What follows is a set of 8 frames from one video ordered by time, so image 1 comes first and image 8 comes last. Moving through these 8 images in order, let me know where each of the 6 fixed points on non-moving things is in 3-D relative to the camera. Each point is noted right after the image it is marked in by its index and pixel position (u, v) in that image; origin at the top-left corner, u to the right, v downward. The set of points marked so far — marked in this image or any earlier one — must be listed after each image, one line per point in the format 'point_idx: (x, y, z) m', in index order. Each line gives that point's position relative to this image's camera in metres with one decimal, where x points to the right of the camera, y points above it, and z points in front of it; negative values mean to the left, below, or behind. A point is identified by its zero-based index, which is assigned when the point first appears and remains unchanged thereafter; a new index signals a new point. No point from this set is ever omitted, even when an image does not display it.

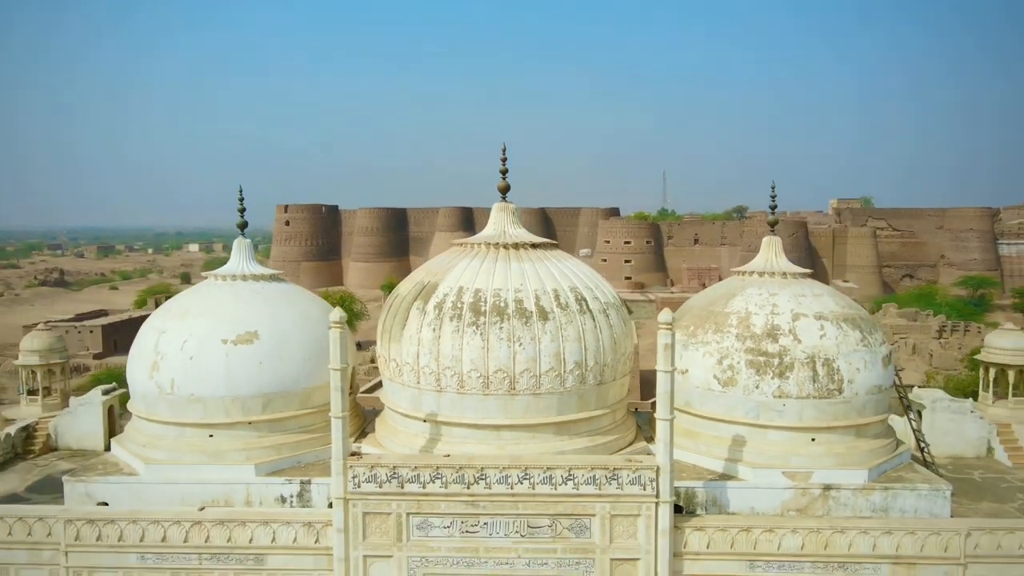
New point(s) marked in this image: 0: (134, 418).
0: (-3.9, -1.3, +7.4) m
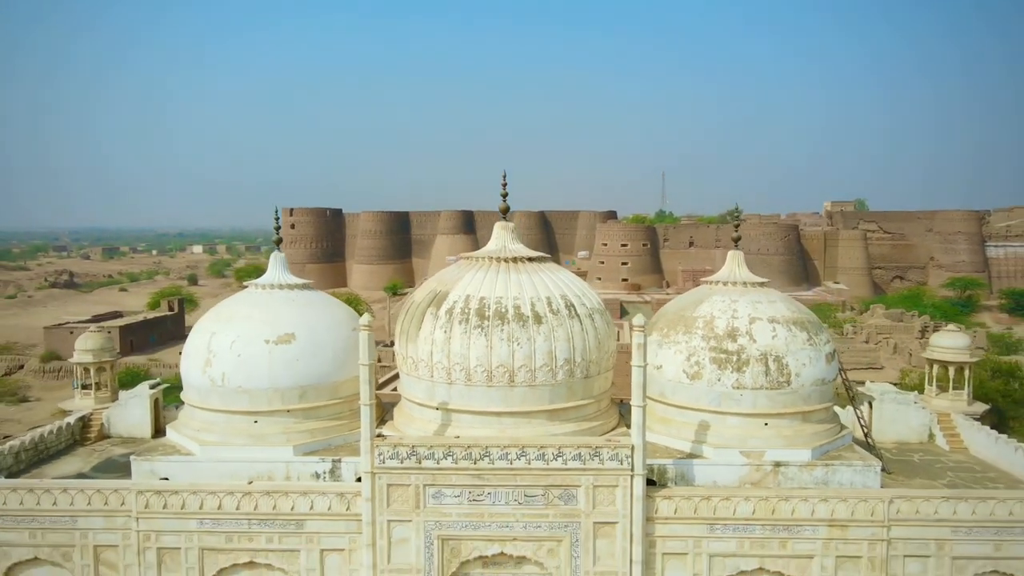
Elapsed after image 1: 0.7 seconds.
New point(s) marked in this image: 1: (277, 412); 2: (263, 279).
0: (-3.9, -1.4, +8.6) m
1: (-2.7, -1.4, +8.2) m
2: (-3.2, +0.1, +9.2) m
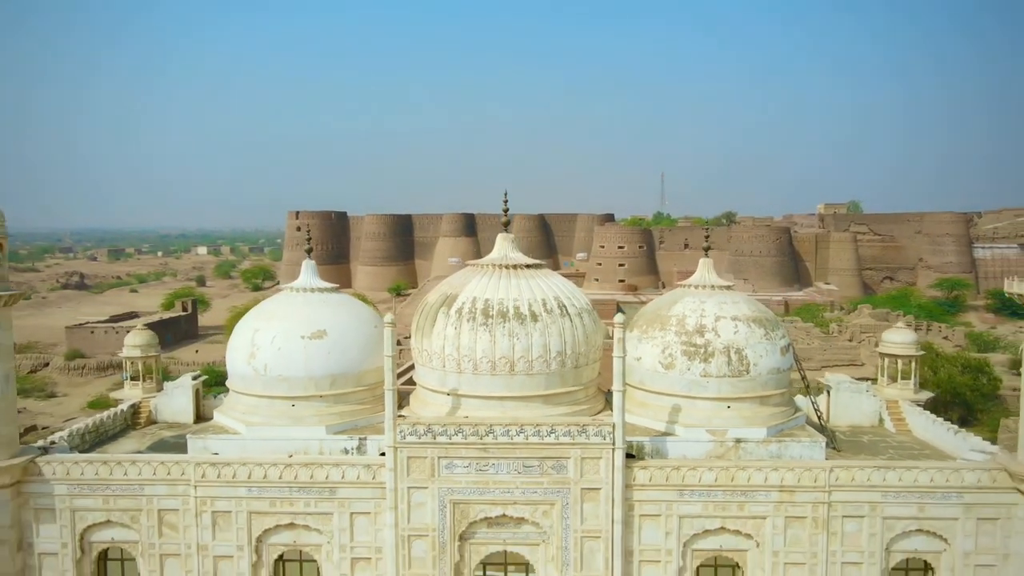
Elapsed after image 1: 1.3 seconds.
0: (-3.9, -1.5, +10.0) m
1: (-2.7, -1.5, +9.6) m
2: (-3.2, +0.1, +10.6) m
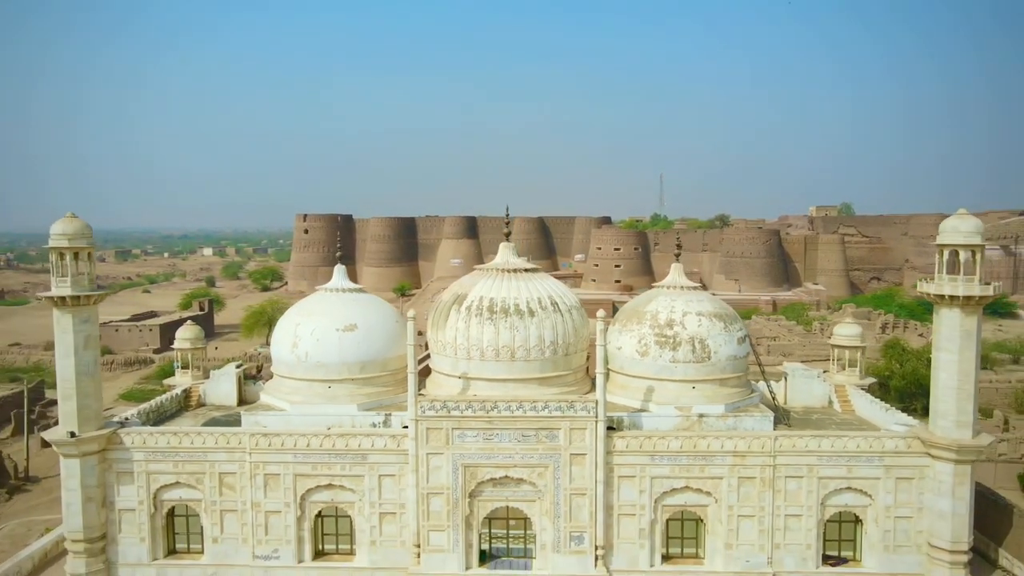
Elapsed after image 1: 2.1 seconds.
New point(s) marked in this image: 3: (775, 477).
0: (-3.9, -1.5, +11.8) m
1: (-2.7, -1.5, +11.4) m
2: (-3.2, +0.1, +12.4) m
3: (+3.9, -2.8, +10.4) m
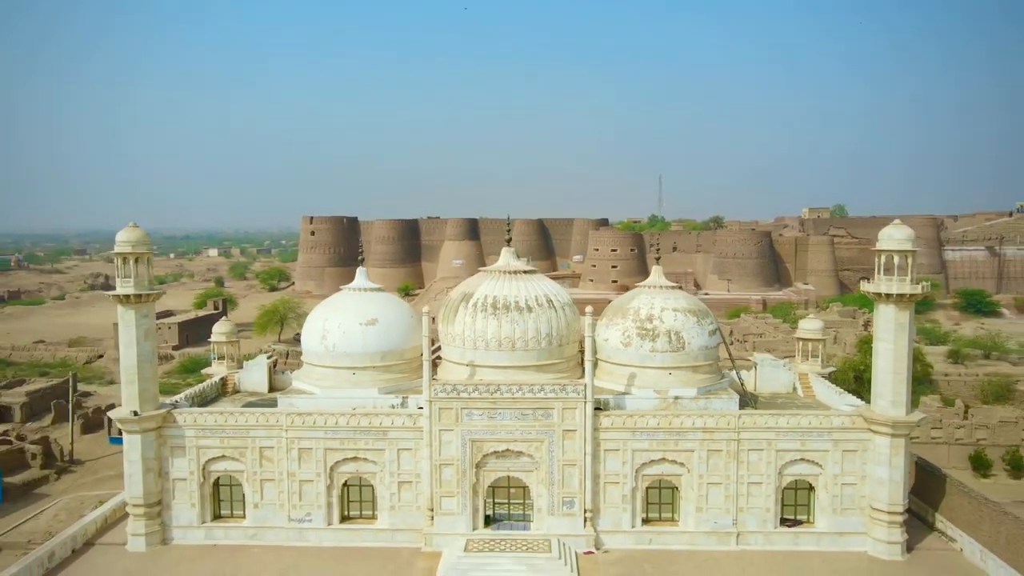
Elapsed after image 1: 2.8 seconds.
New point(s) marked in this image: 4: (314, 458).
0: (-3.9, -1.5, +13.5) m
1: (-2.7, -1.5, +13.1) m
2: (-3.2, +0.1, +14.1) m
3: (+3.9, -2.8, +12.1) m
4: (-3.5, -3.0, +12.5) m
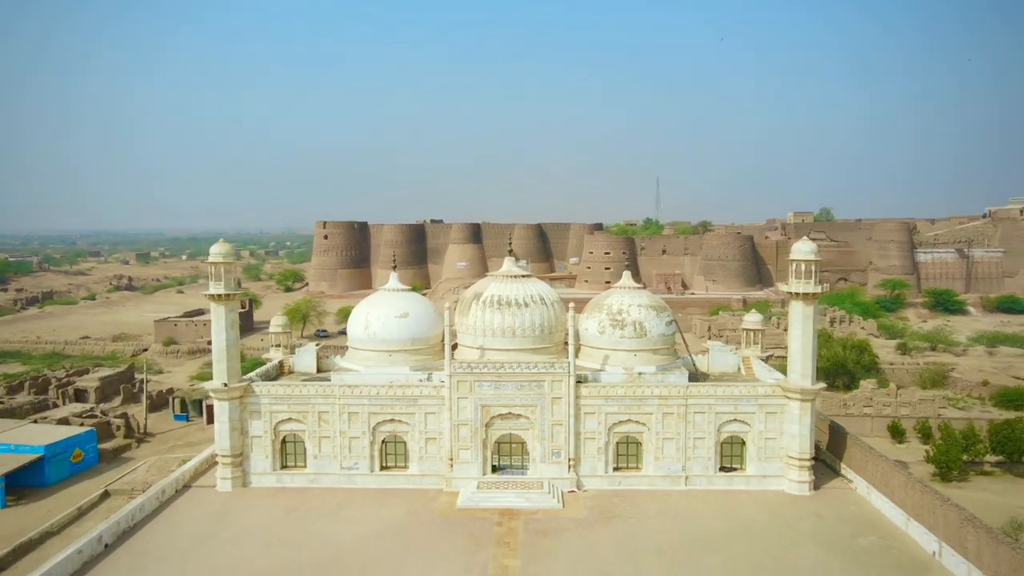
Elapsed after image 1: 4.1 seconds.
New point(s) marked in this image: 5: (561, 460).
0: (-3.9, -1.5, +17.3) m
1: (-2.7, -1.5, +16.8) m
2: (-3.2, 0.0, +17.8) m
3: (+3.9, -2.8, +15.8) m
4: (-3.5, -3.0, +16.2) m
5: (+1.1, -3.9, +15.9) m
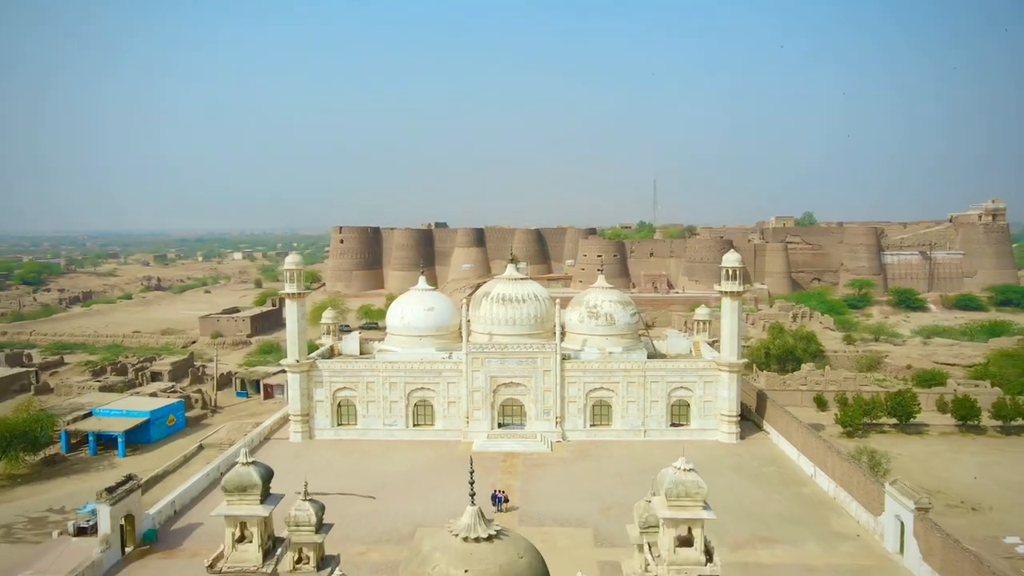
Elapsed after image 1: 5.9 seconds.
0: (-3.8, -1.5, +22.4) m
1: (-2.6, -1.5, +22.0) m
2: (-3.1, 0.0, +23.0) m
3: (+3.9, -2.8, +21.0) m
4: (-3.4, -3.0, +21.4) m
5: (+1.2, -3.9, +21.1) m
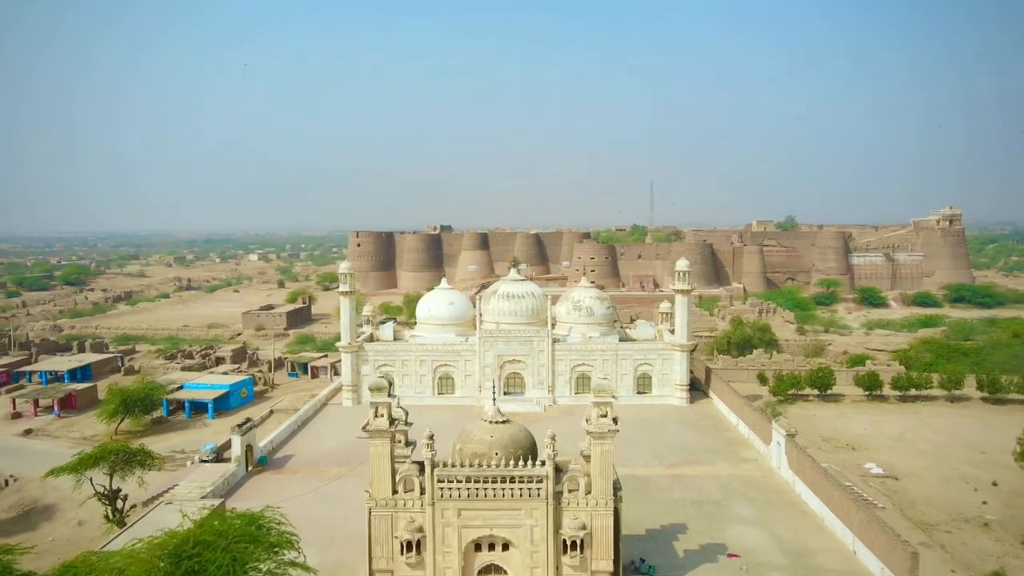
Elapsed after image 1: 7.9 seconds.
0: (-3.7, -1.5, +28.8) m
1: (-2.5, -1.5, +28.3) m
2: (-3.0, +0.1, +29.3) m
3: (+4.0, -2.8, +27.3) m
4: (-3.3, -3.0, +27.8) m
5: (+1.3, -3.8, +27.5) m
